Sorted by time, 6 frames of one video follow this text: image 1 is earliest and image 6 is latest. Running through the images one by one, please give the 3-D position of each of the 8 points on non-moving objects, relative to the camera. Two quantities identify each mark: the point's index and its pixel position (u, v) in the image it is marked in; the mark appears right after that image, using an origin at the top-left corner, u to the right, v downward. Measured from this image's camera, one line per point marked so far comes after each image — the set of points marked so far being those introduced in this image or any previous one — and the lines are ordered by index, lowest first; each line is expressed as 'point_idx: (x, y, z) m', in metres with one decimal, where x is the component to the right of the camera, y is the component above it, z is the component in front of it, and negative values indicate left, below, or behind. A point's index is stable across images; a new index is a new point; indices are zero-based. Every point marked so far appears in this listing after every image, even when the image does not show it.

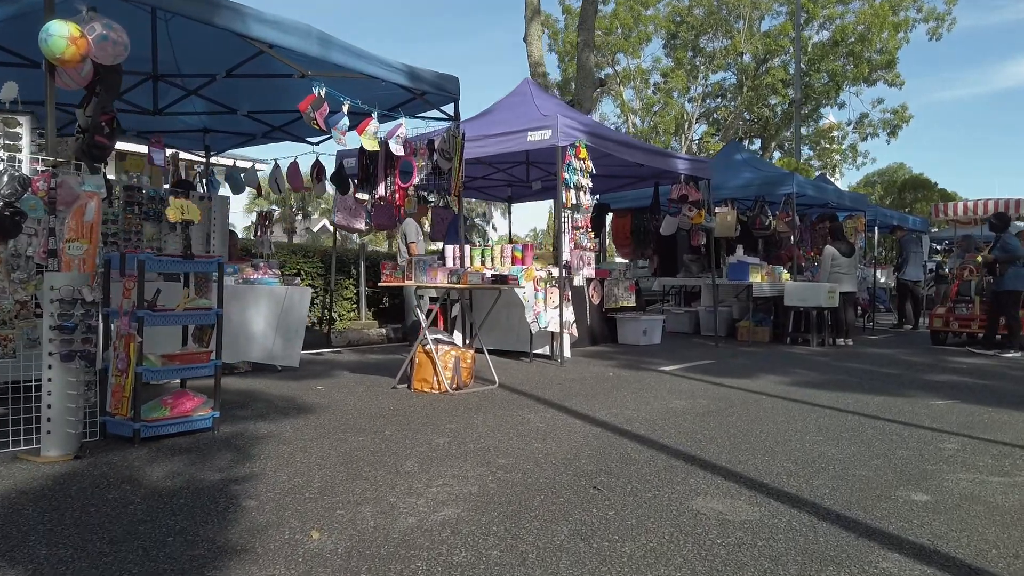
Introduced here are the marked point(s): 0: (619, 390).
0: (+1.0, -0.9, +6.5) m
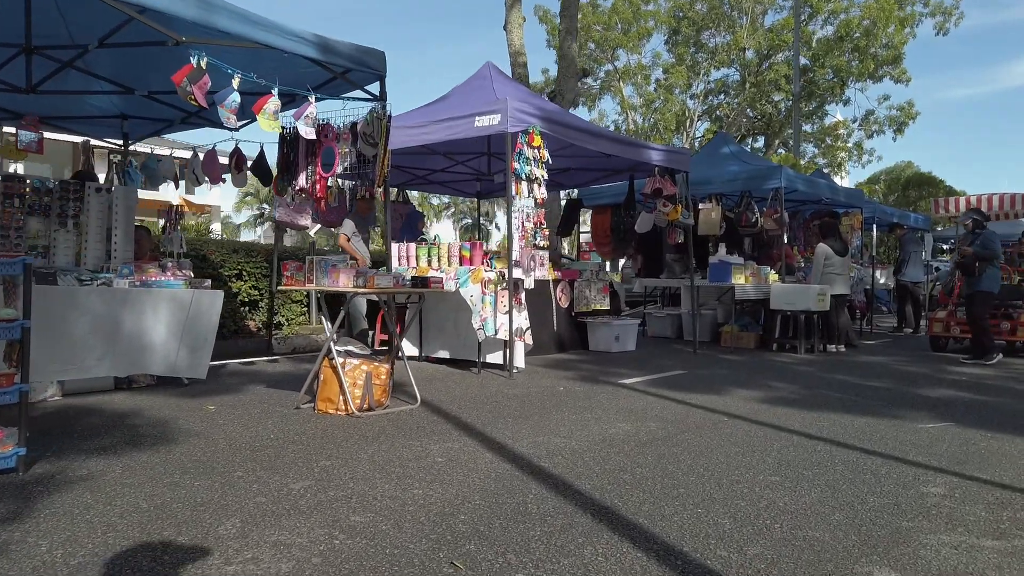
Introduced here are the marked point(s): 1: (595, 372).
0: (+0.4, -1.0, +5.6) m
1: (+0.9, -0.9, +8.0) m
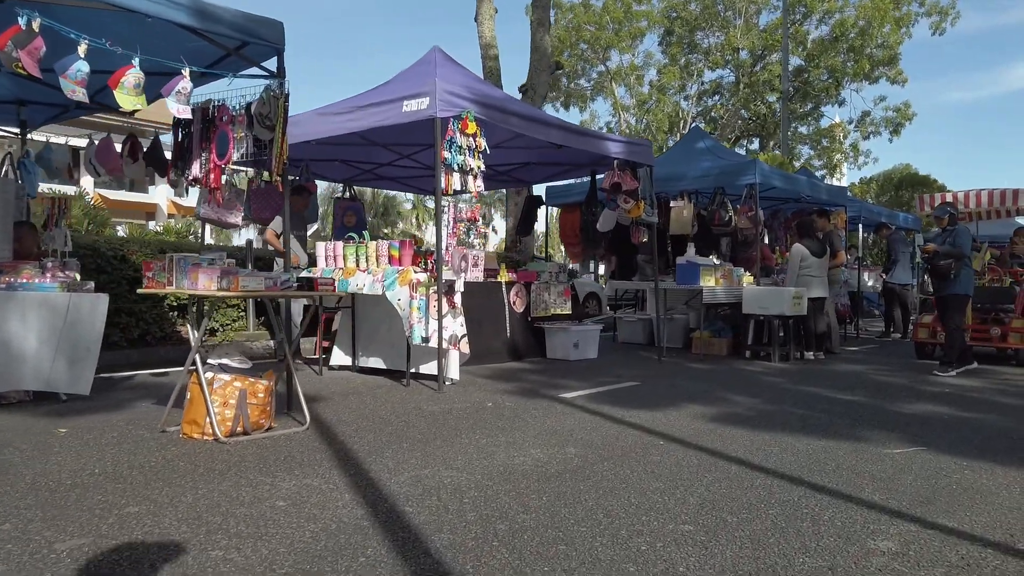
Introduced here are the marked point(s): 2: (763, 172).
0: (-0.3, -1.0, +4.9) m
1: (+0.3, -1.0, +7.2) m
2: (+3.8, +1.7, +10.9) m
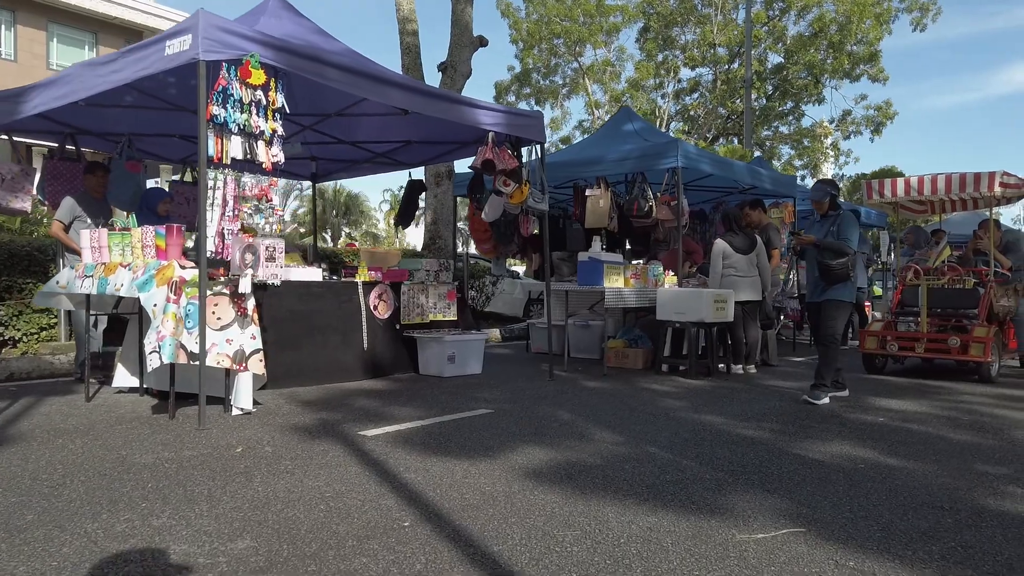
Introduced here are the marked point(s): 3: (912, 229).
0: (-1.7, -1.0, +3.3) m
1: (-1.2, -1.0, +5.6) m
2: (+2.3, +1.7, +9.4) m
3: (+5.8, +0.8, +10.5) m
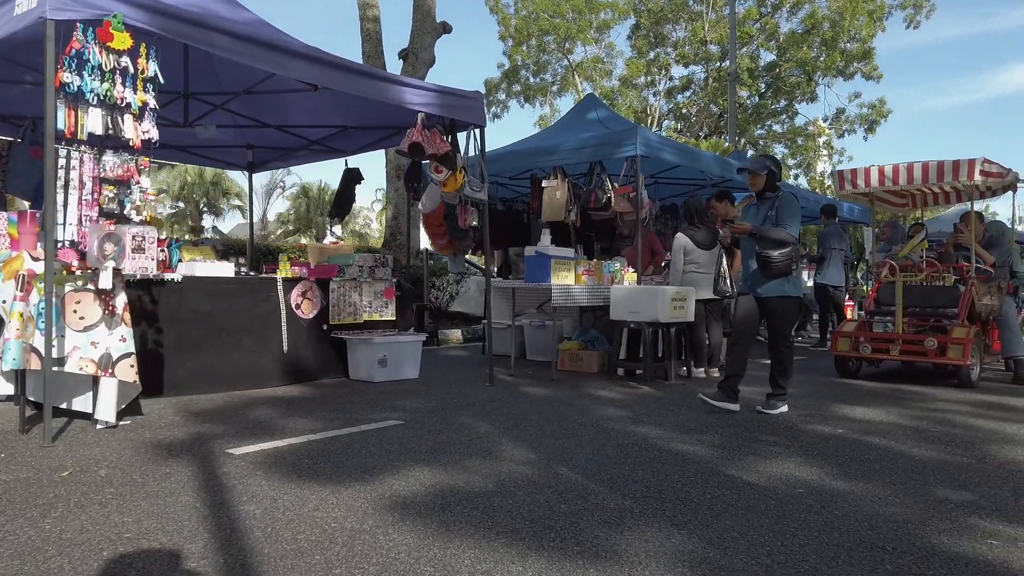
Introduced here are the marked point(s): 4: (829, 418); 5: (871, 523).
0: (-2.3, -0.9, +2.6) m
1: (-1.8, -0.9, +4.9) m
2: (+1.6, +1.8, +8.7) m
3: (+5.2, +0.9, +9.9) m
4: (+2.5, -1.0, +5.7) m
5: (+1.6, -1.0, +3.2) m
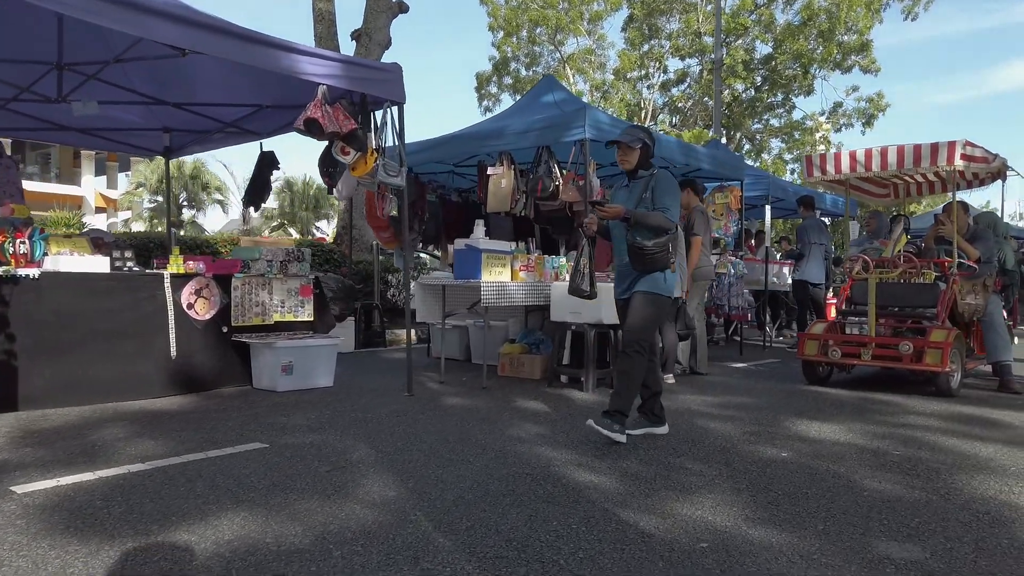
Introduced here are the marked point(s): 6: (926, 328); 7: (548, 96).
0: (-3.0, -1.0, +1.8) m
1: (-2.5, -0.9, +4.2) m
2: (+0.9, +1.8, +7.9) m
3: (+4.5, +0.9, +9.1) m
4: (+1.8, -1.0, +4.9) m
5: (+0.9, -1.0, +2.5) m
6: (+4.1, -0.4, +7.1) m
7: (+0.5, +2.5, +9.5) m
